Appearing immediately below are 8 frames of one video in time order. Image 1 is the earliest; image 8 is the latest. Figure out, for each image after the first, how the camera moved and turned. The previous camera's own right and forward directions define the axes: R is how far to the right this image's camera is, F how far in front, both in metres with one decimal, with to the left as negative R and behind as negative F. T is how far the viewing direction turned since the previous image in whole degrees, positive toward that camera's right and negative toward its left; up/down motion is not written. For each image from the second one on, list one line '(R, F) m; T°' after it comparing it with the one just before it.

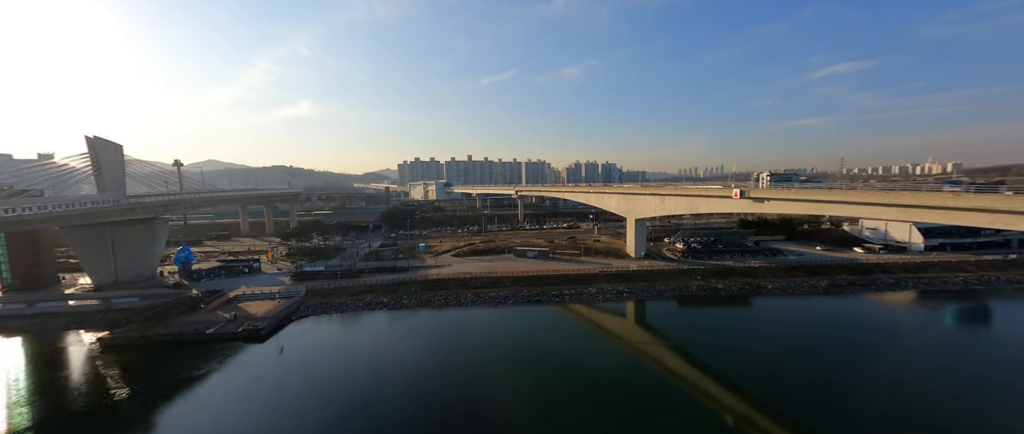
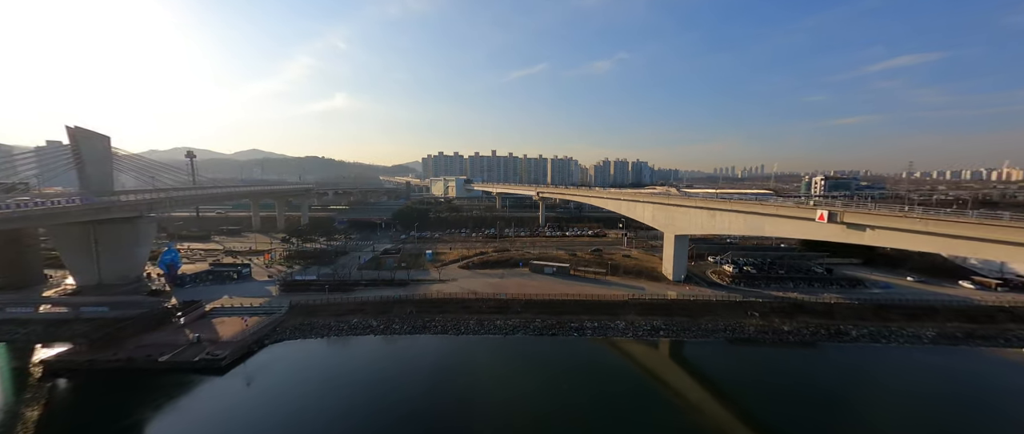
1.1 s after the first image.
(+0.5, +3.3) m; -4°
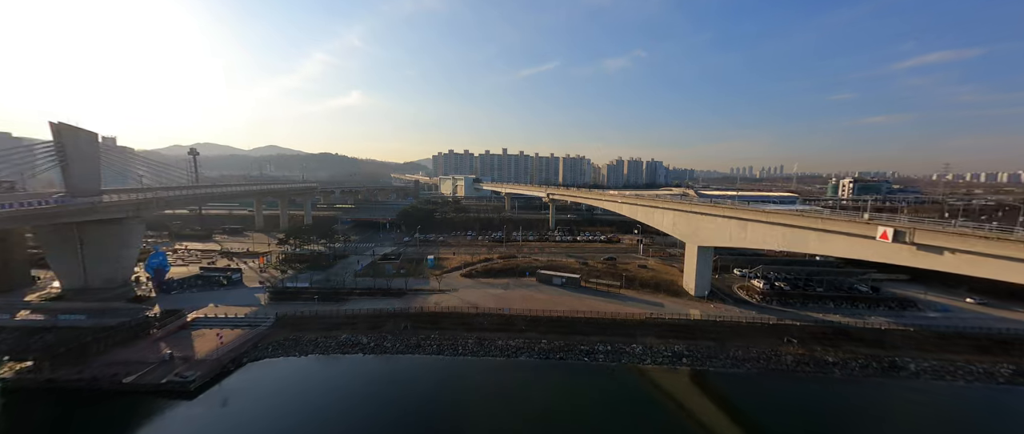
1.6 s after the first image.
(+0.3, +1.7) m; -2°
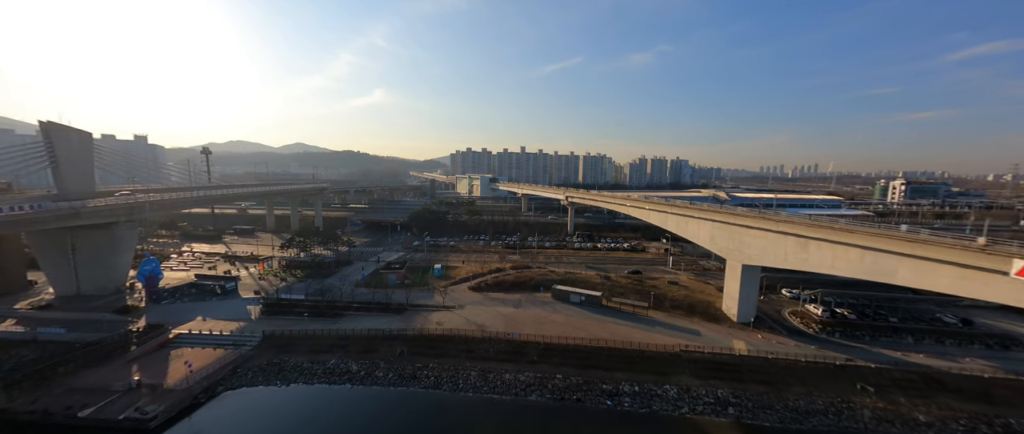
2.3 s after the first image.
(+0.3, +2.1) m; -3°
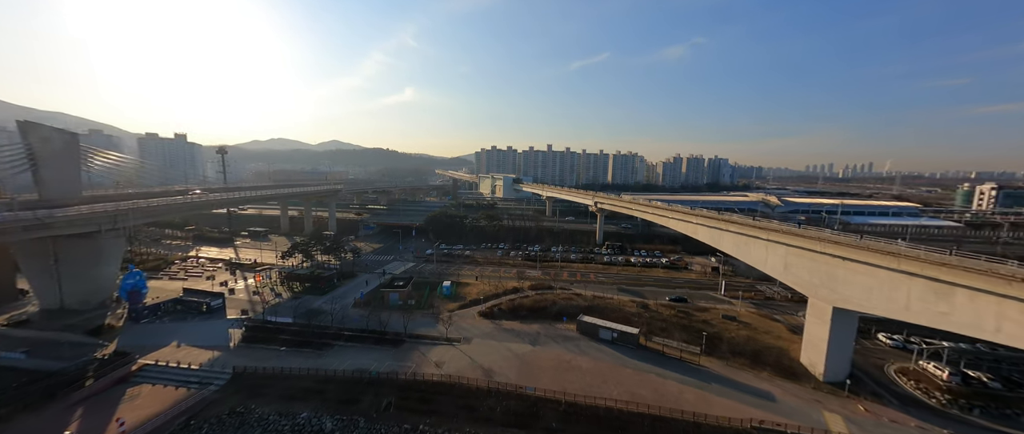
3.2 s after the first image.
(+0.3, +3.0) m; -4°
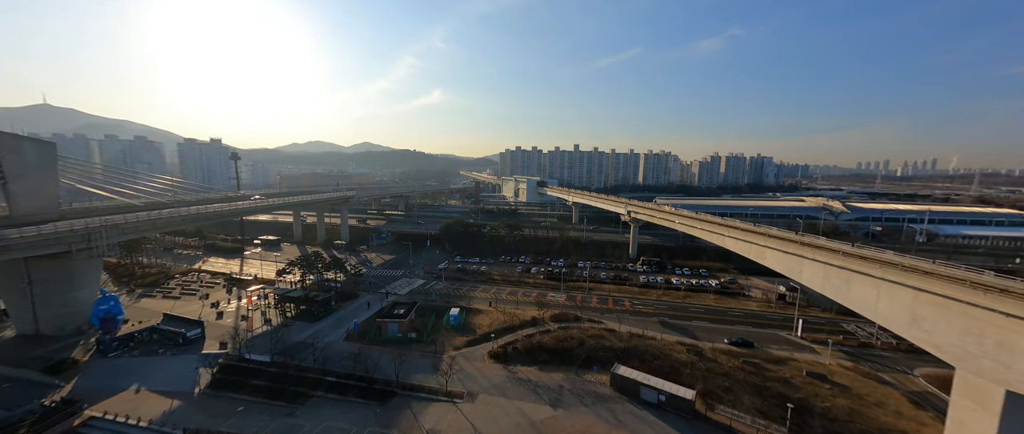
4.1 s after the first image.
(+0.3, +3.1) m; -4°
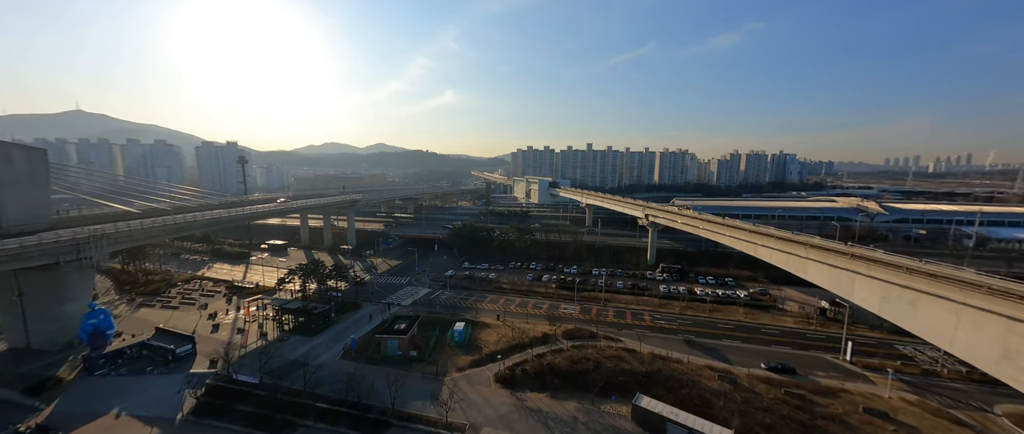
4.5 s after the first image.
(+0.2, +1.3) m; -2°
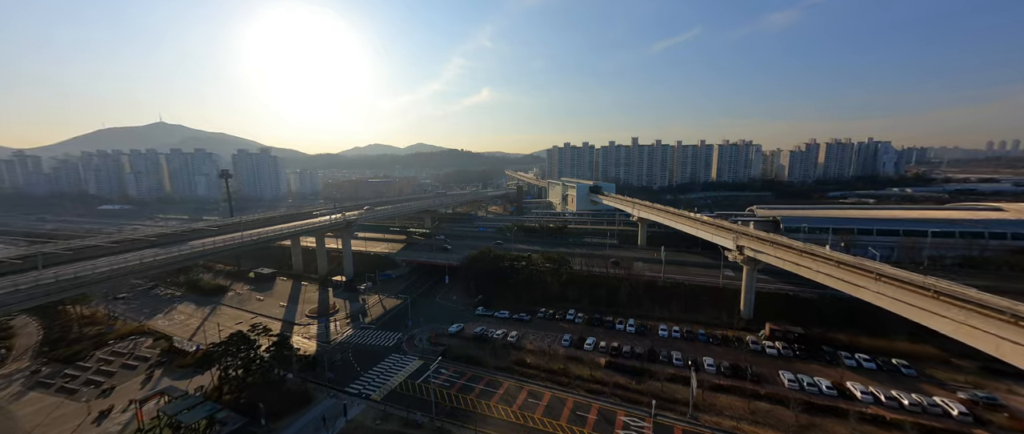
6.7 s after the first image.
(+0.5, +7.3) m; -6°
